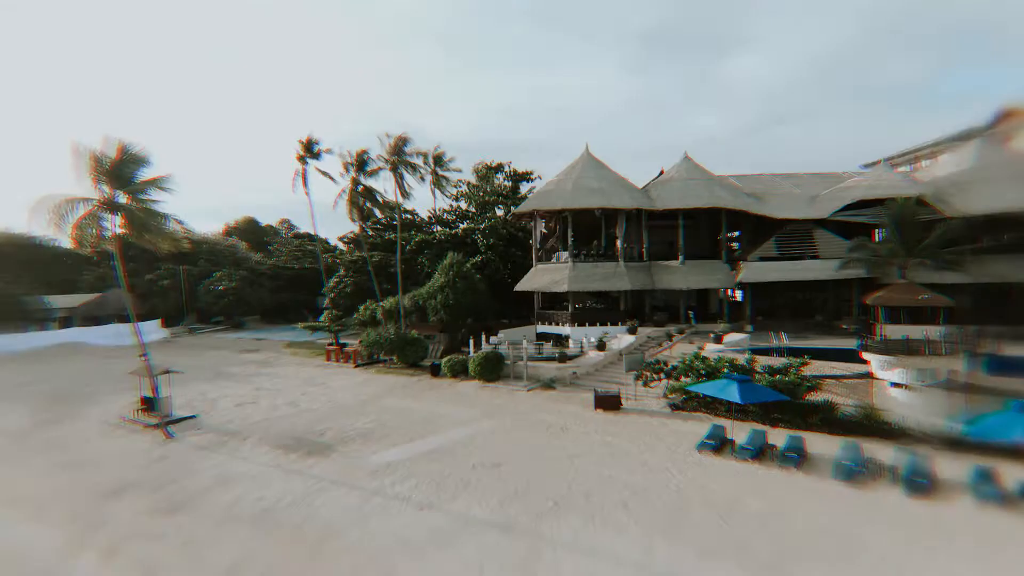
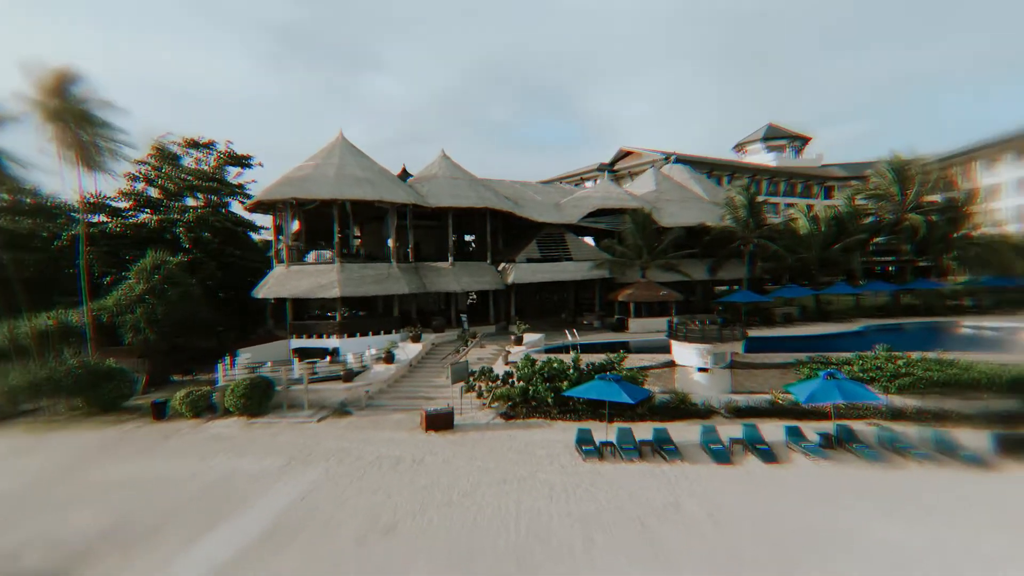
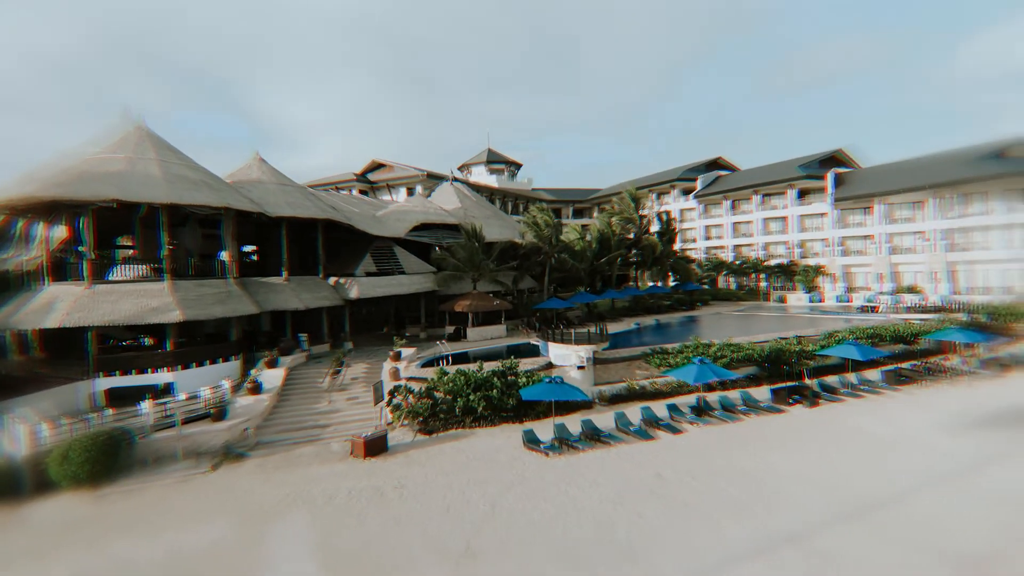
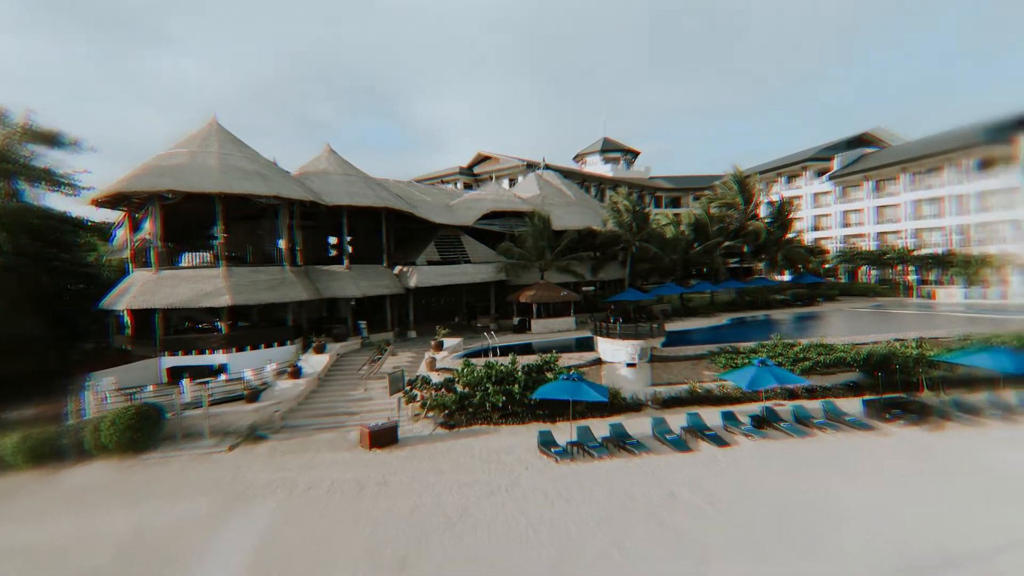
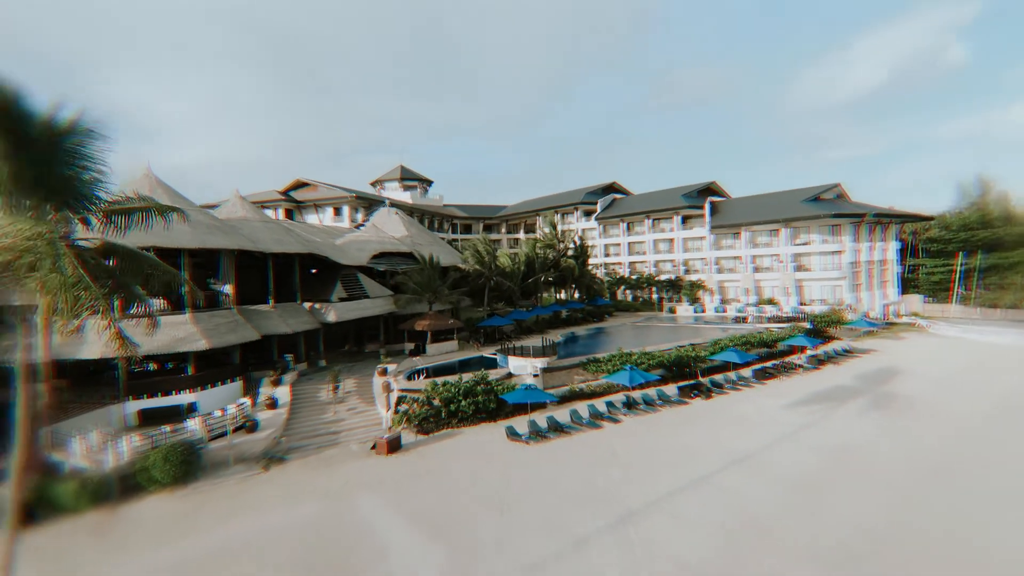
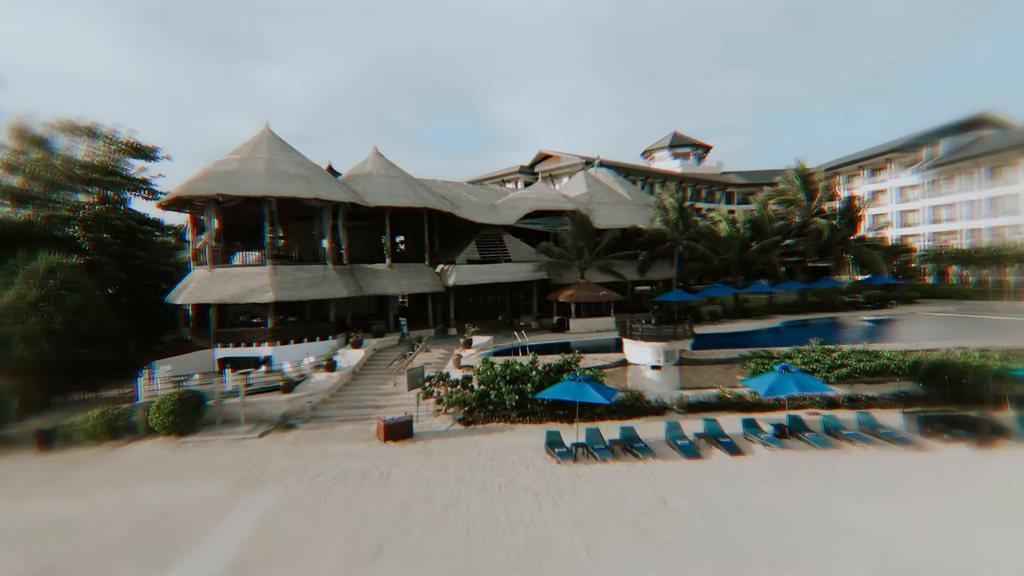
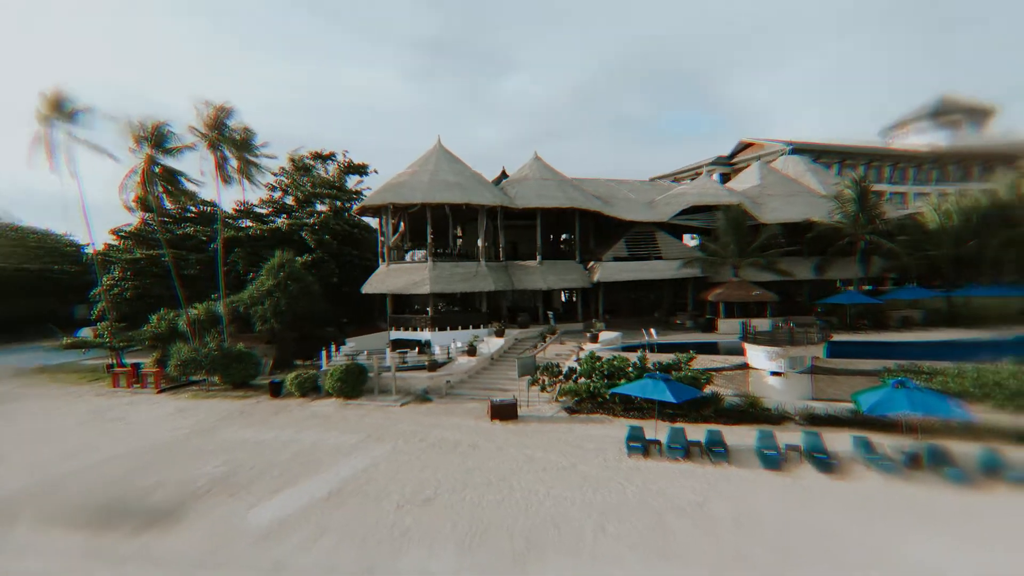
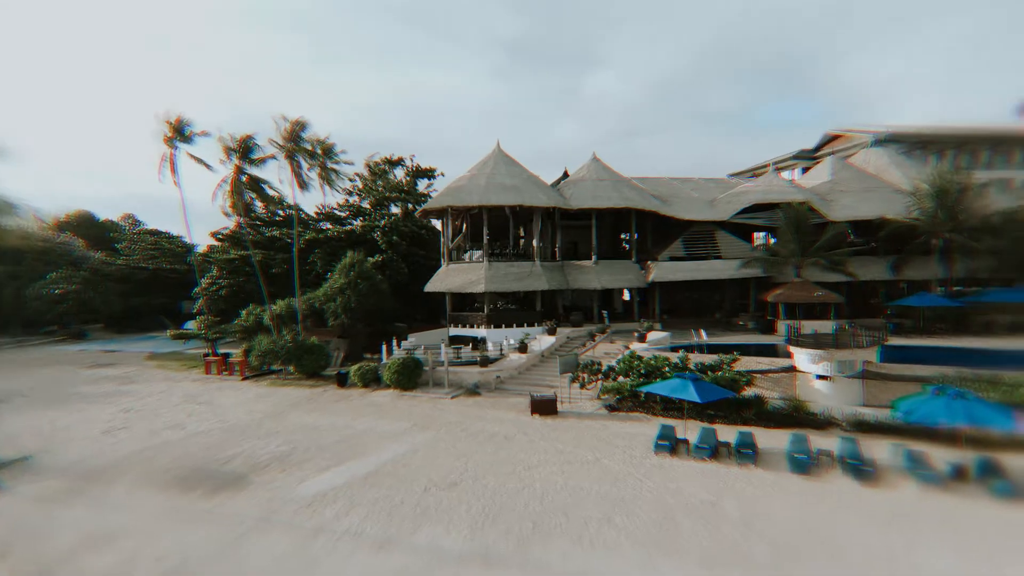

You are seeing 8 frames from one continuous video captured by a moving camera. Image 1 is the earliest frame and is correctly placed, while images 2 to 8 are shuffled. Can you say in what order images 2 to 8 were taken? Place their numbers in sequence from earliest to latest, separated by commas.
8, 7, 2, 6, 4, 3, 5
